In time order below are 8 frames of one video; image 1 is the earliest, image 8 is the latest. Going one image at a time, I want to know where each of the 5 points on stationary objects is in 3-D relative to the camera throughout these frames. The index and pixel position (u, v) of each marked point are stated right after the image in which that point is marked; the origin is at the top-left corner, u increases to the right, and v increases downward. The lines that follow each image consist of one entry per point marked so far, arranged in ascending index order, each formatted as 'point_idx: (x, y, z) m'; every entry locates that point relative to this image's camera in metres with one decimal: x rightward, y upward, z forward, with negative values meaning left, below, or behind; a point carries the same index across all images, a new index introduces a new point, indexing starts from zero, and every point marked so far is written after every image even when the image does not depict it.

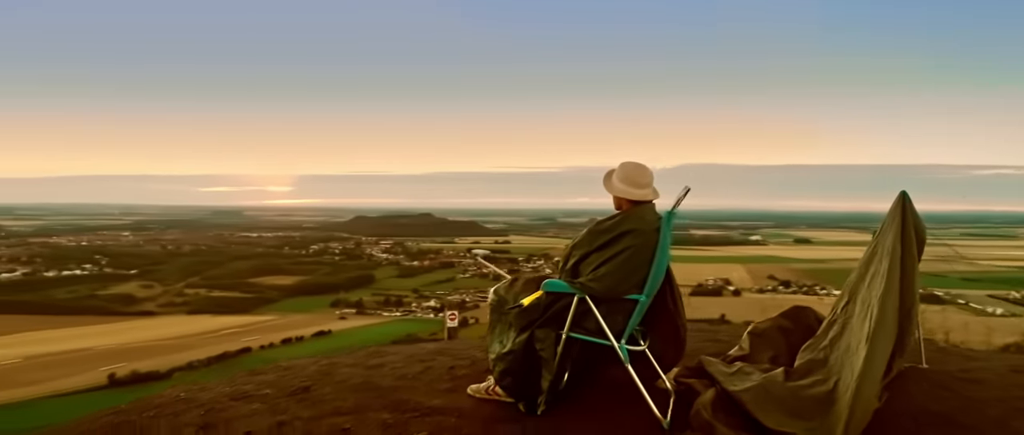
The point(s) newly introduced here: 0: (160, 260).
0: (-11.0, -2.5, +21.3) m
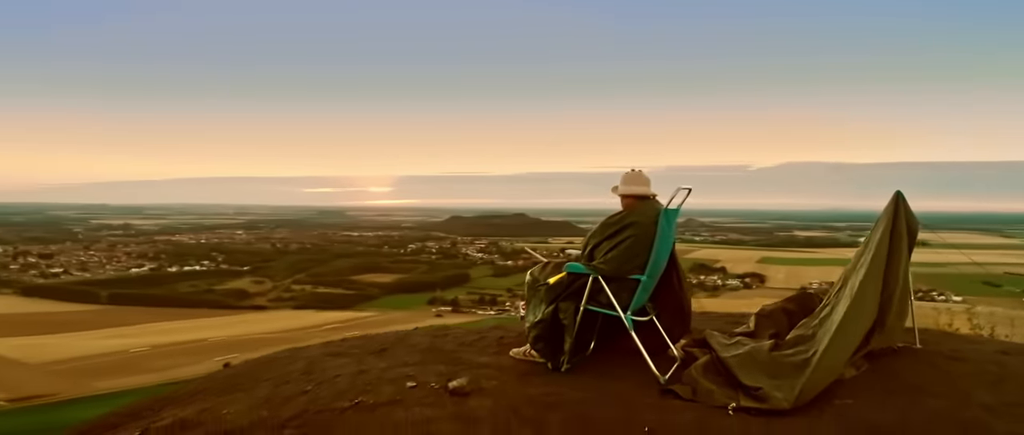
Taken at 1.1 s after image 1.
0: (-8.0, -2.5, +23.0) m
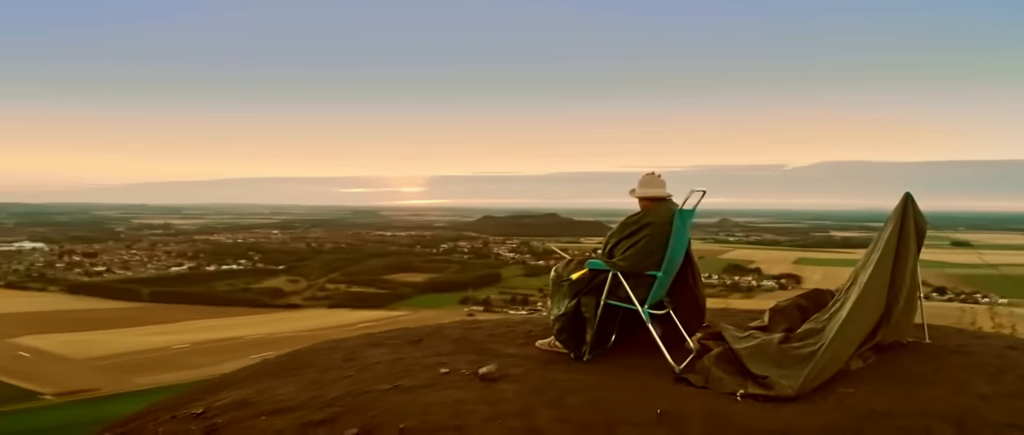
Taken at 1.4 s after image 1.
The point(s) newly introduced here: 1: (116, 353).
0: (-6.9, -2.5, +23.5) m
1: (-9.5, -3.3, +15.6) m
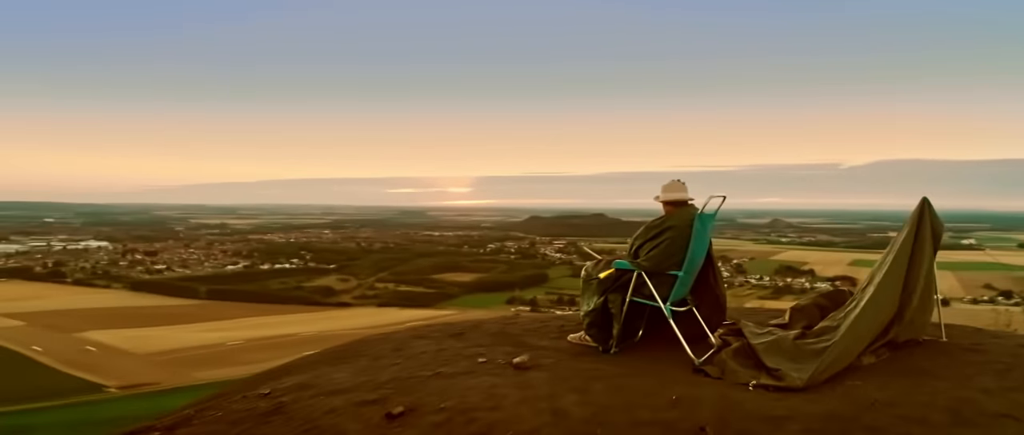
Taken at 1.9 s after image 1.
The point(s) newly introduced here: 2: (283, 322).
0: (-5.3, -2.5, +24.0) m
1: (-8.4, -3.3, +16.4) m
2: (-6.5, -3.0, +18.7) m
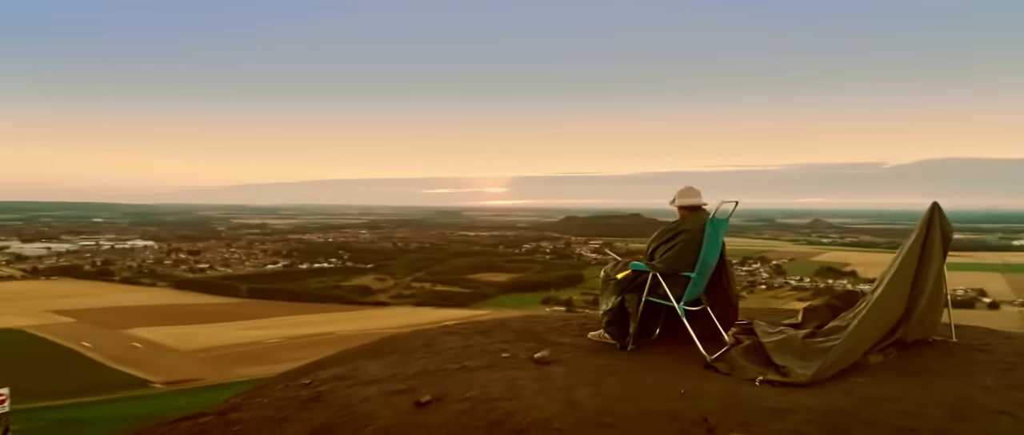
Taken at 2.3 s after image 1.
0: (-4.0, -2.5, +24.4) m
1: (-7.6, -3.3, +17.0) m
2: (-5.5, -3.0, +19.1) m
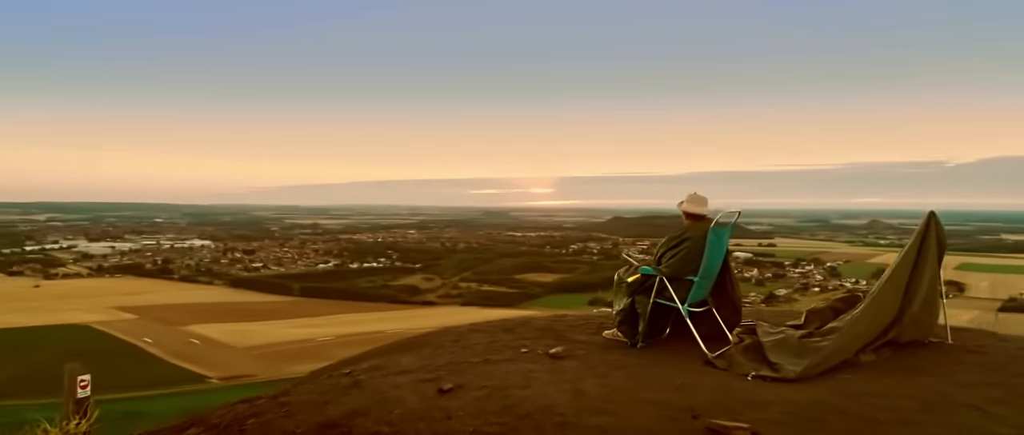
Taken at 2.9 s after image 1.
0: (-2.4, -2.6, +24.8) m
1: (-6.4, -3.4, +17.6) m
2: (-4.2, -3.1, +19.6) m
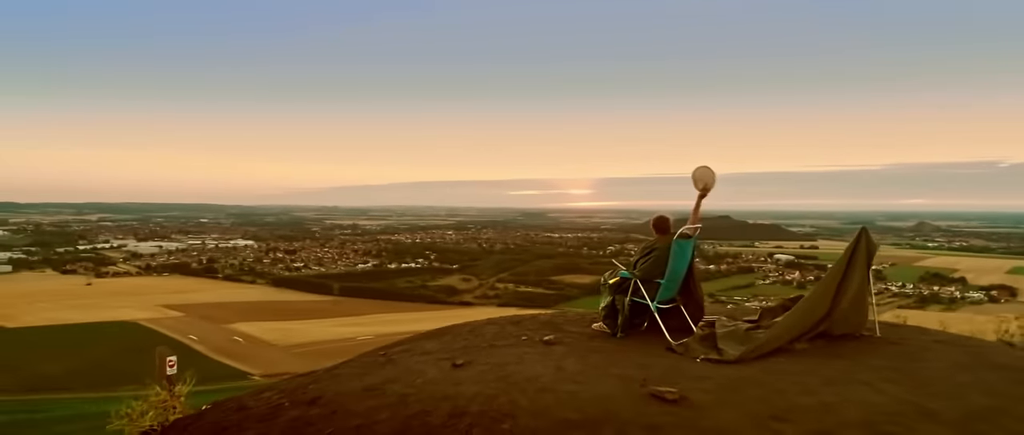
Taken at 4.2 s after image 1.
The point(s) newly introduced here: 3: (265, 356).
0: (-1.1, -2.7, +25.3) m
1: (-5.5, -3.4, +18.4) m
2: (-3.2, -3.2, +20.3) m
3: (-6.4, -3.6, +17.2) m
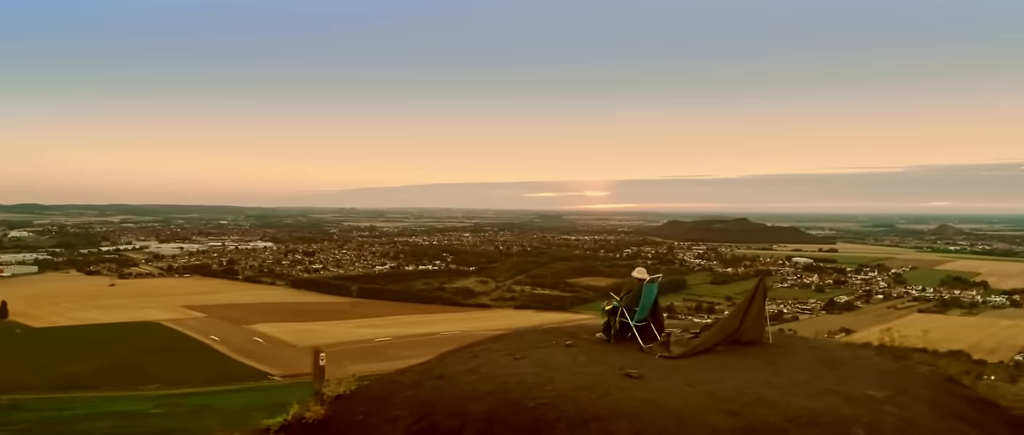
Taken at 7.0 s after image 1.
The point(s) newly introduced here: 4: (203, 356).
0: (-0.3, -2.9, +26.4) m
1: (-4.9, -3.7, +19.5) m
2: (-2.6, -3.4, +21.3) m
3: (-5.8, -3.8, +18.4) m
4: (-8.8, -3.9, +19.6) m
